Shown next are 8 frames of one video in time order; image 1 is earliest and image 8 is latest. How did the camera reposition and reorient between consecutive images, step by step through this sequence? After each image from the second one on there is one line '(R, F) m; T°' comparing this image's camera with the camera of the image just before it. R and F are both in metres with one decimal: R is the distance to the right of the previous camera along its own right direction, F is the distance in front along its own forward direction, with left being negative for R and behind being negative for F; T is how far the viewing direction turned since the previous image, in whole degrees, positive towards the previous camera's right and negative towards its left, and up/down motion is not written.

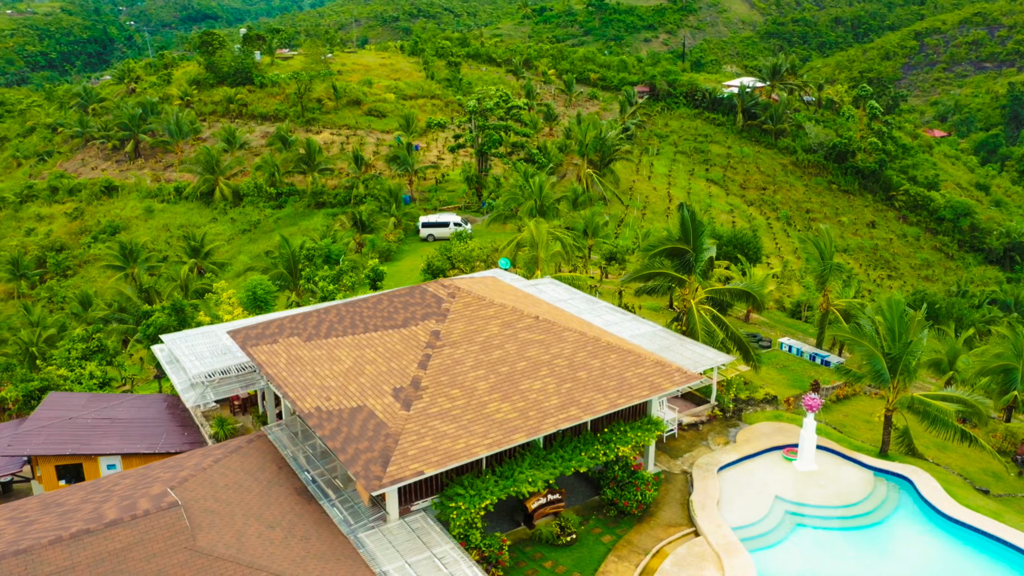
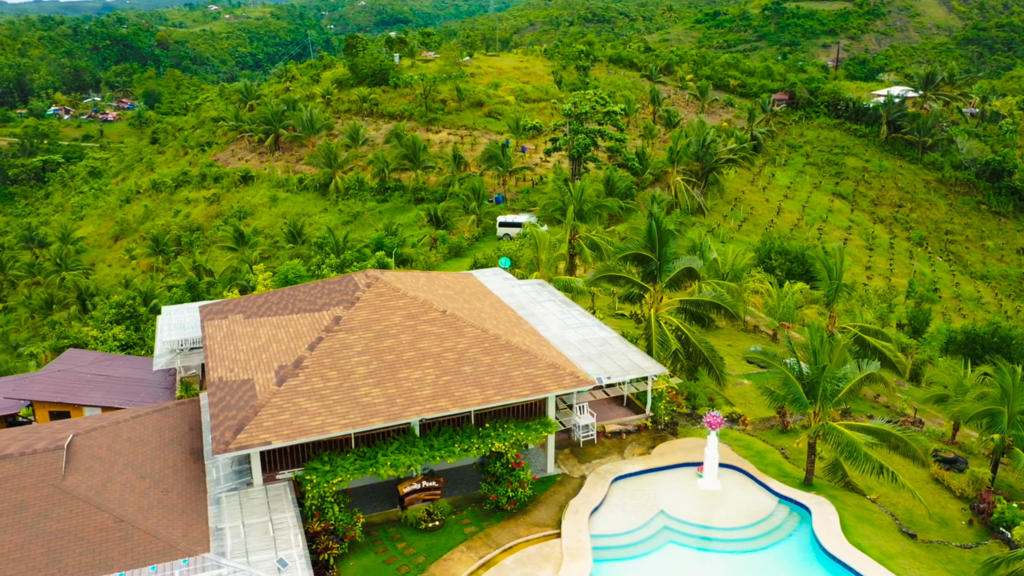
(+5.2, 0.0) m; -11°
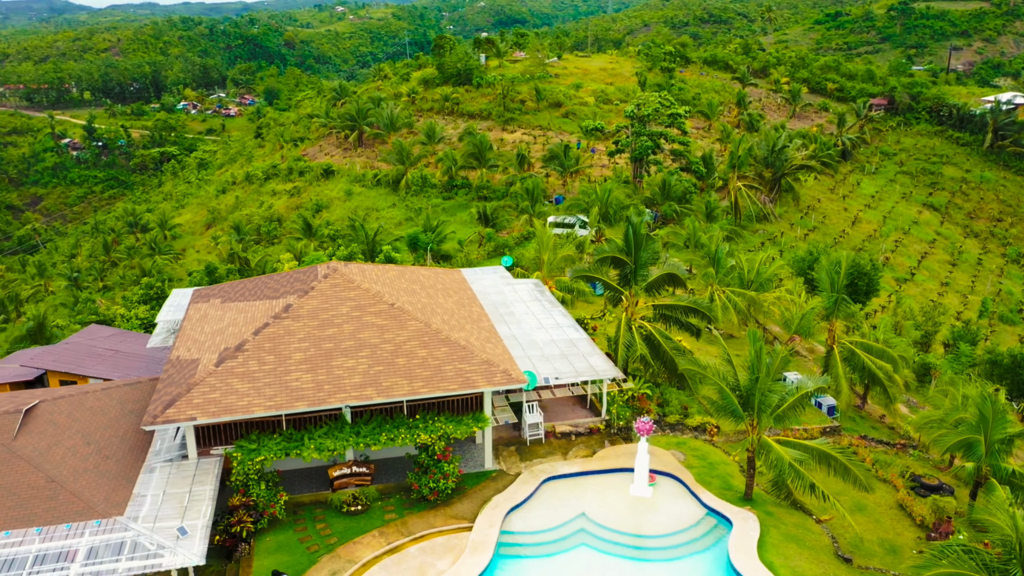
(+3.3, 0.0) m; -7°
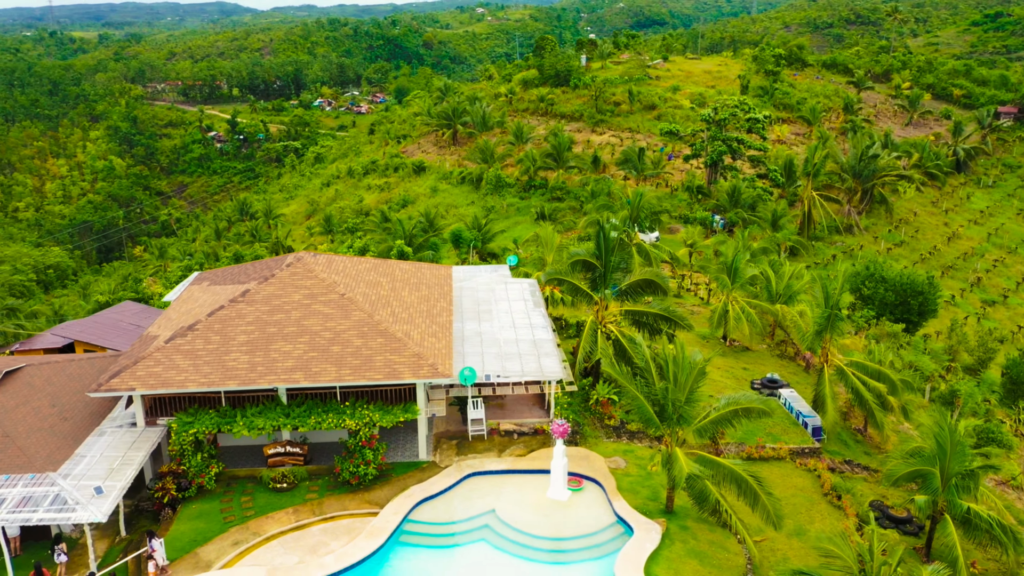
(+3.9, +0.1) m; -9°
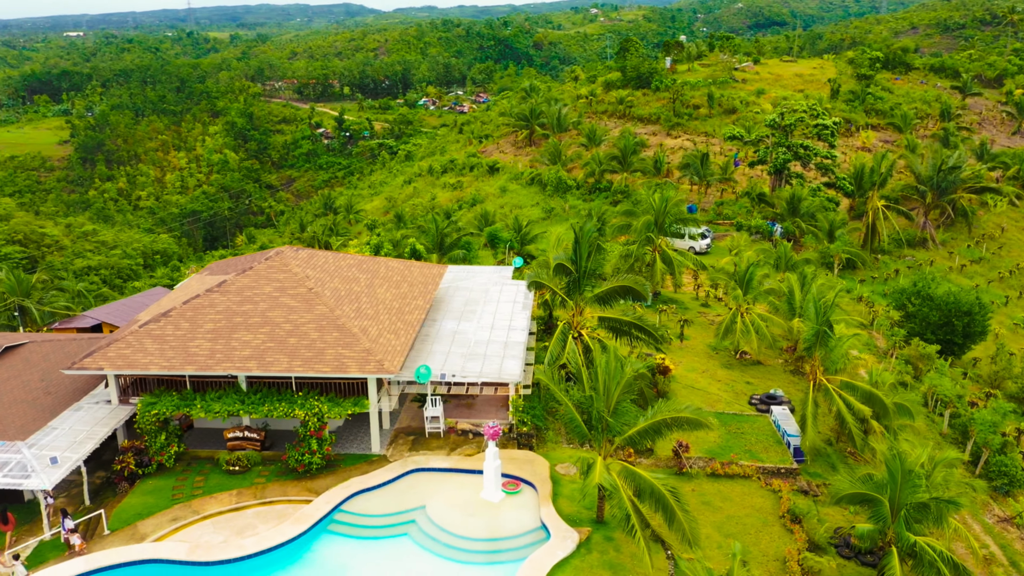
(+3.2, +0.1) m; -7°
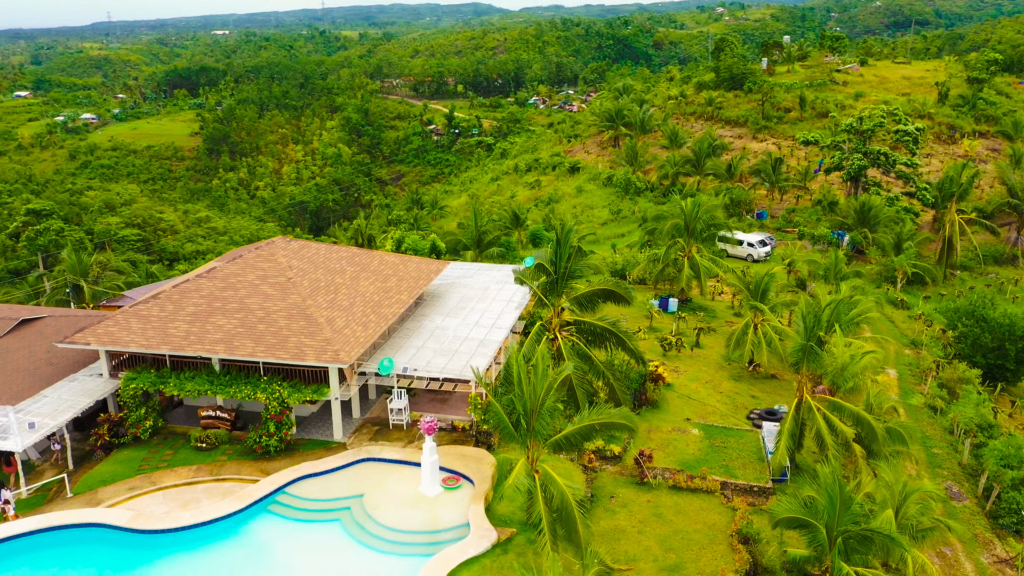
(+3.3, +0.2) m; -8°
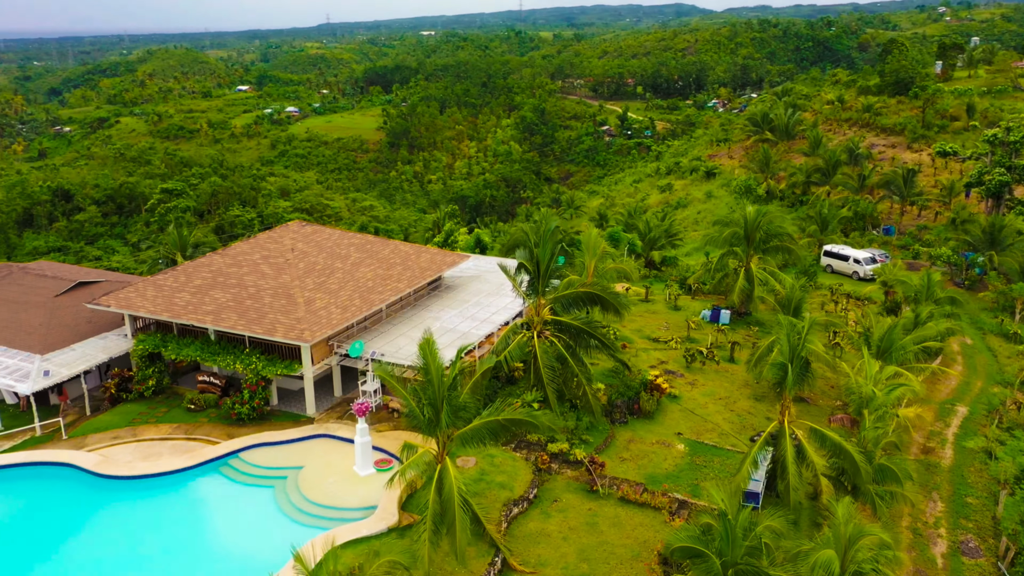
(+4.7, +0.4) m; -12°
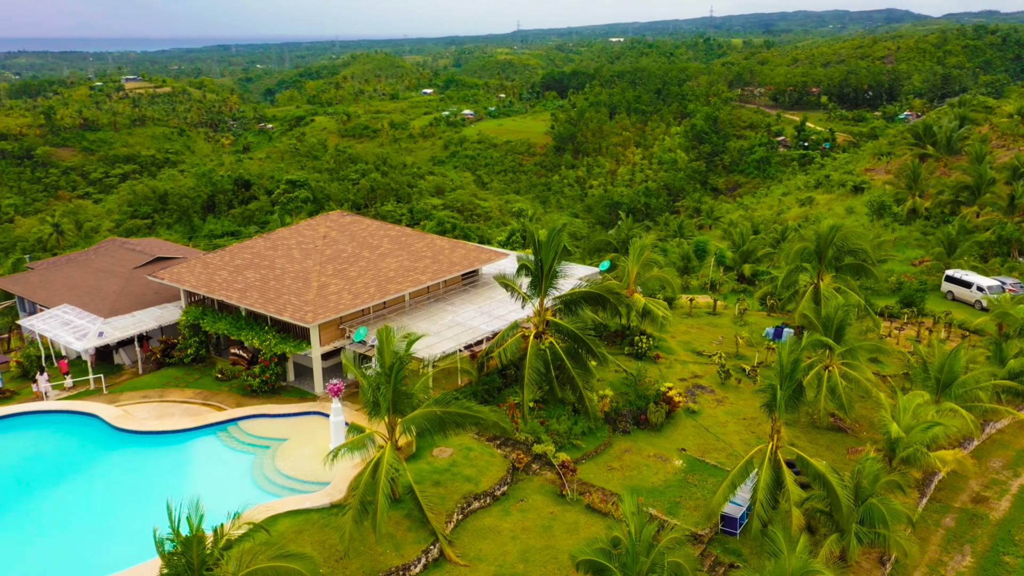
(+4.0, +0.3) m; -12°
